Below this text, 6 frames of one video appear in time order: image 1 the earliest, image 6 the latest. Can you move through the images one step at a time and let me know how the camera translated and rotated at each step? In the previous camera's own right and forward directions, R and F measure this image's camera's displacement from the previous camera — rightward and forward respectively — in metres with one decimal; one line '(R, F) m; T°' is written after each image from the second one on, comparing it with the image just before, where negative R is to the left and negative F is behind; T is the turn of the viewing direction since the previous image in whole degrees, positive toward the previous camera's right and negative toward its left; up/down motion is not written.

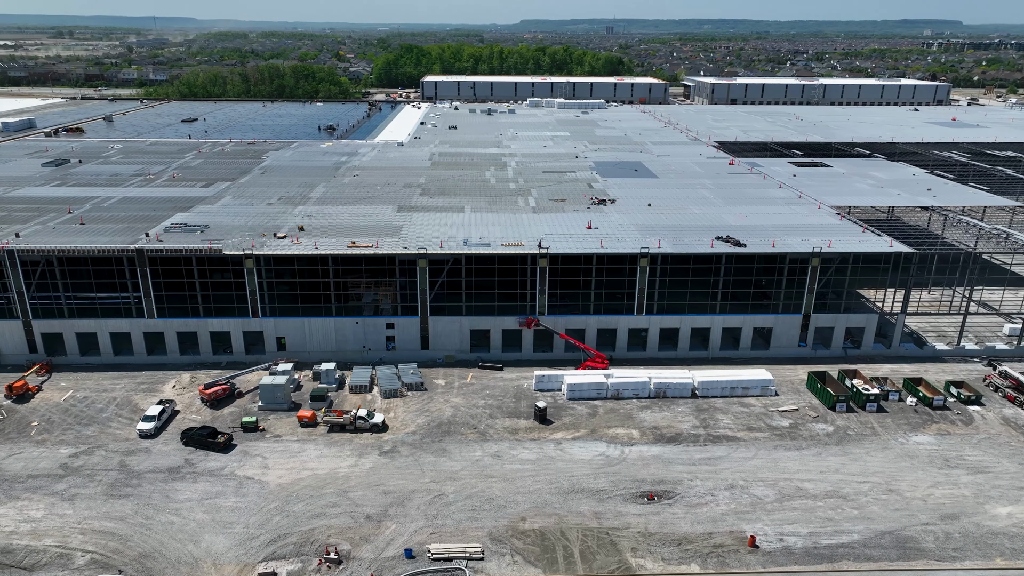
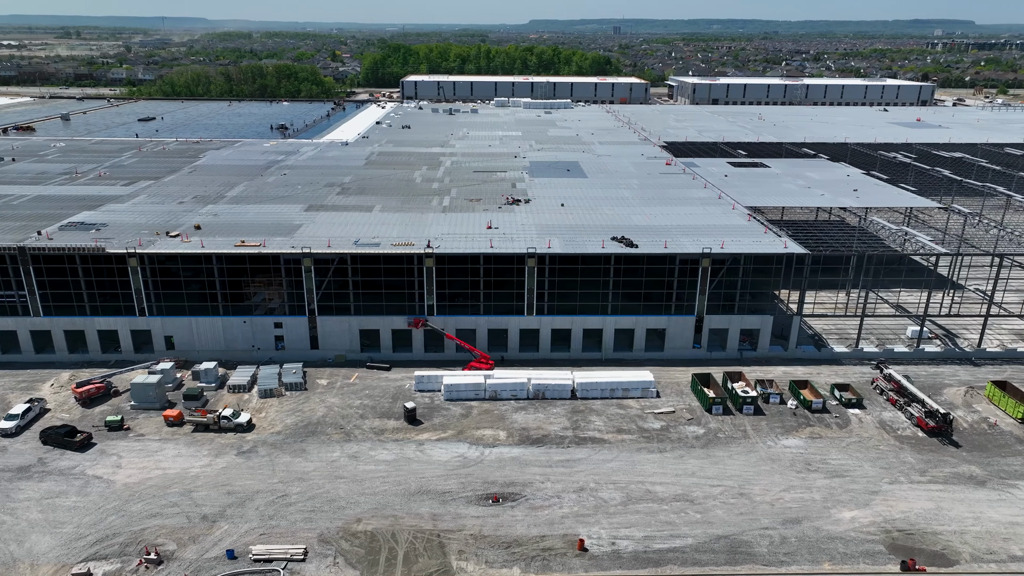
(+6.5, +0.2) m; -1°
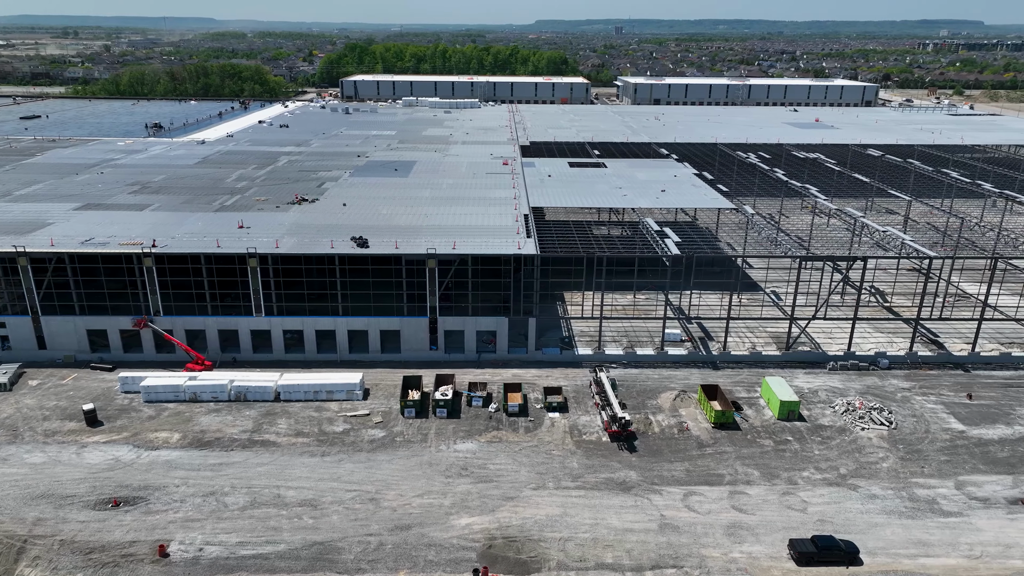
(+15.1, +0.6) m; 0°
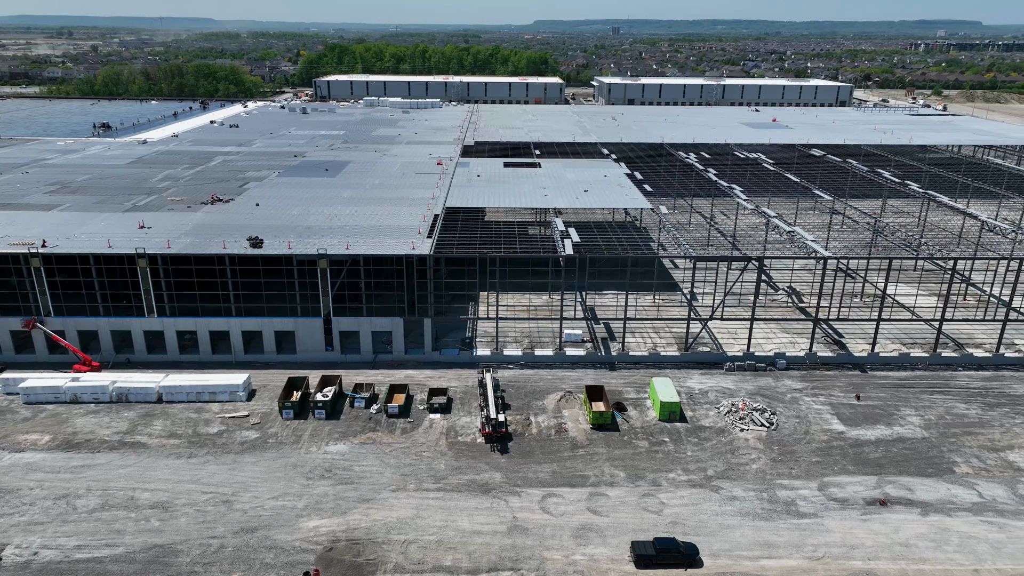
(+5.7, +0.2) m; 0°
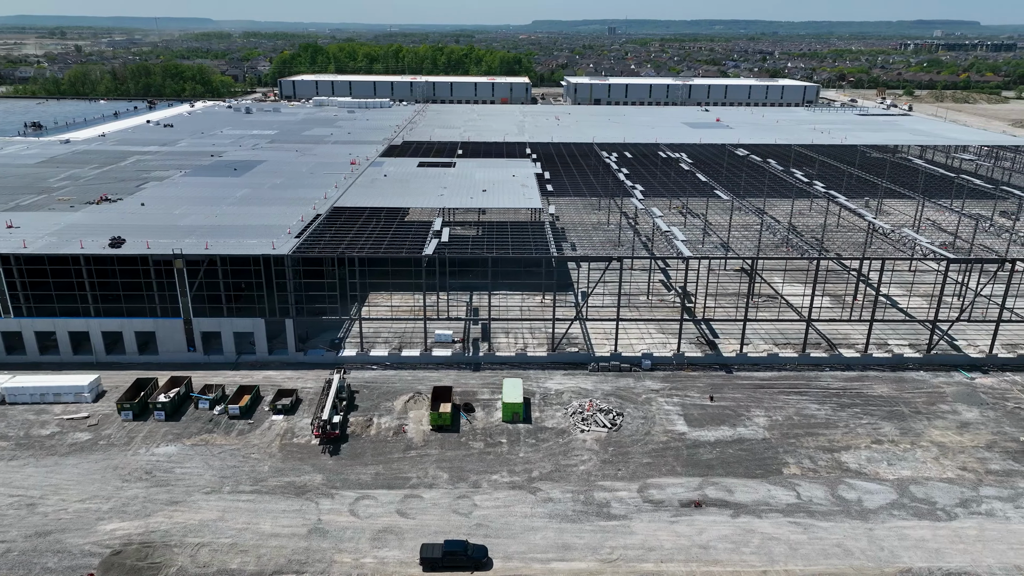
(+7.4, +0.2) m; 0°
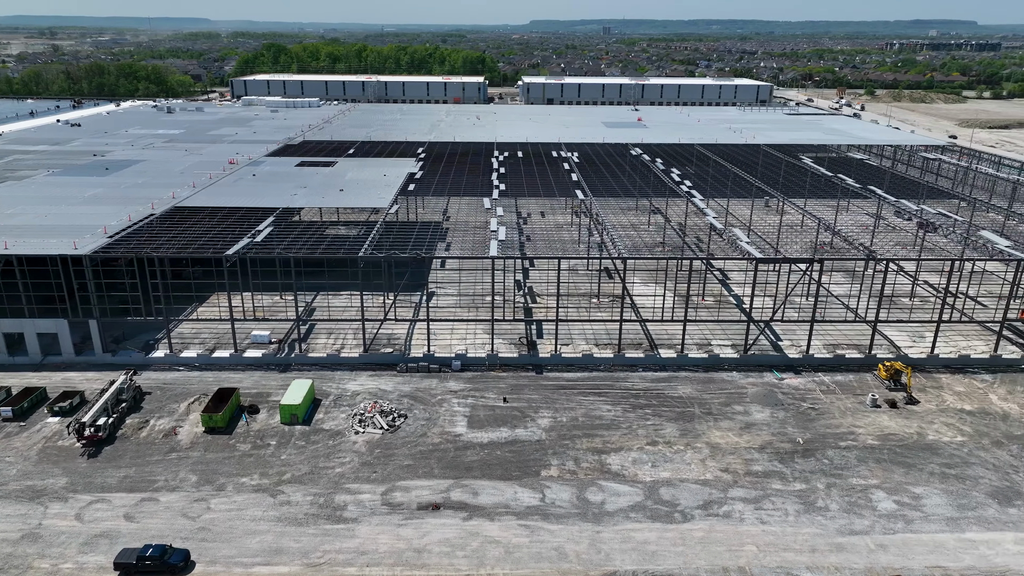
(+10.2, +0.3) m; 0°
